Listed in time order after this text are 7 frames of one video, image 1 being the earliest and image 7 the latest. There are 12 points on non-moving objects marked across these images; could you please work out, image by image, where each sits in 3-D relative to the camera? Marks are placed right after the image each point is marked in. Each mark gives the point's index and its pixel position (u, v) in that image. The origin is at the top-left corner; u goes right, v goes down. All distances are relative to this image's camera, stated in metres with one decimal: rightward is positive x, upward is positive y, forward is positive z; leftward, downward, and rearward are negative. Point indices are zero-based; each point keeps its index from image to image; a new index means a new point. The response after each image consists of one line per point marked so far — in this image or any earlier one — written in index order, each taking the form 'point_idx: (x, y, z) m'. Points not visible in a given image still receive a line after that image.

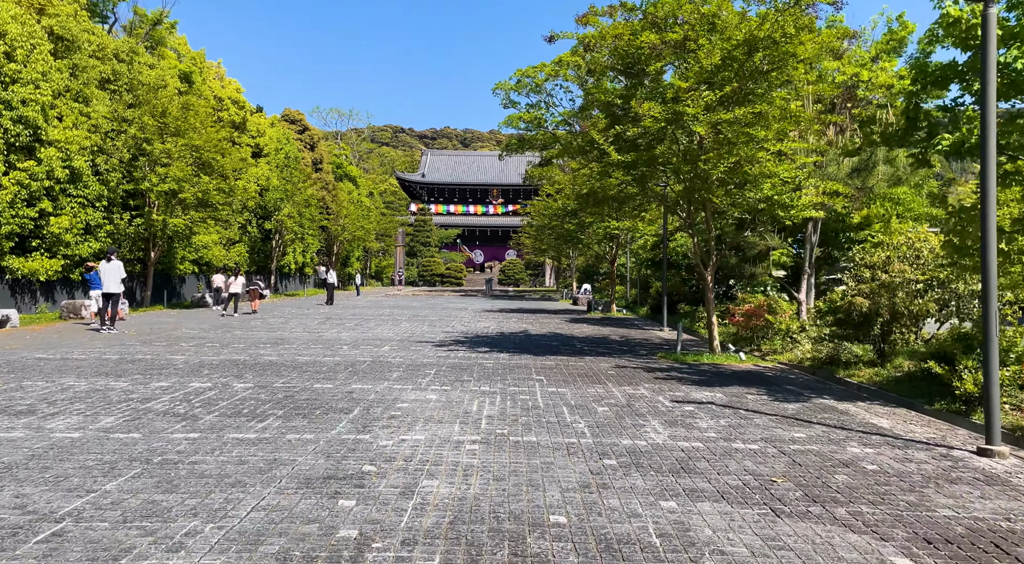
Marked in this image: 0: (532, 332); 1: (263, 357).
0: (+0.5, -1.2, +16.0) m
1: (-3.7, -1.1, +10.5) m
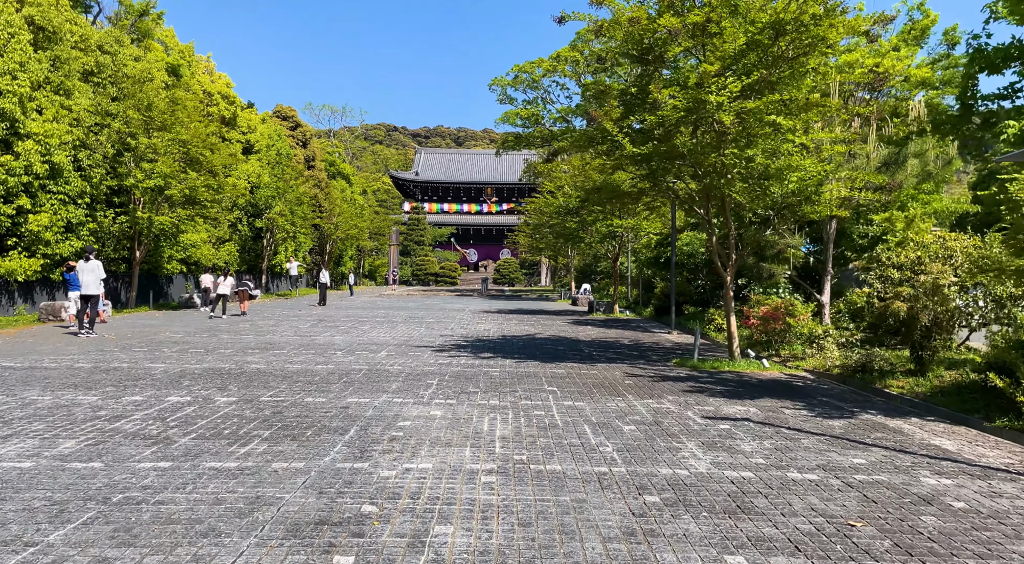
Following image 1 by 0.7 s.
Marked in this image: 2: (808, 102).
0: (+0.5, -1.2, +15.3) m
1: (-3.6, -1.2, +9.7) m
2: (+4.2, +2.5, +9.9) m
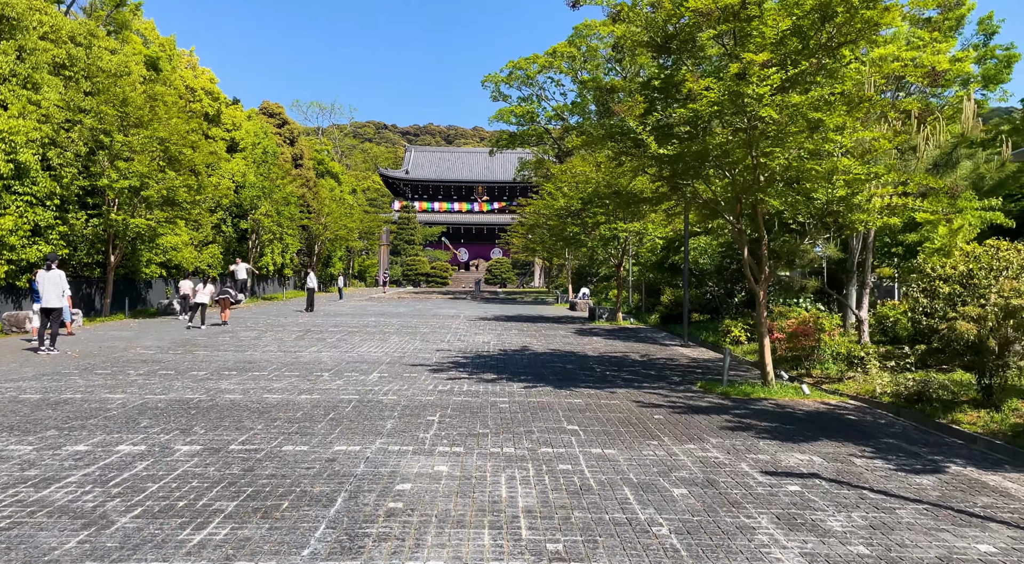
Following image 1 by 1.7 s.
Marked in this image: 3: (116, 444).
0: (+0.6, -1.4, +14.2) m
1: (-3.5, -1.4, +8.5) m
2: (+4.3, +2.3, +8.8) m
3: (-3.5, -1.4, +6.2) m
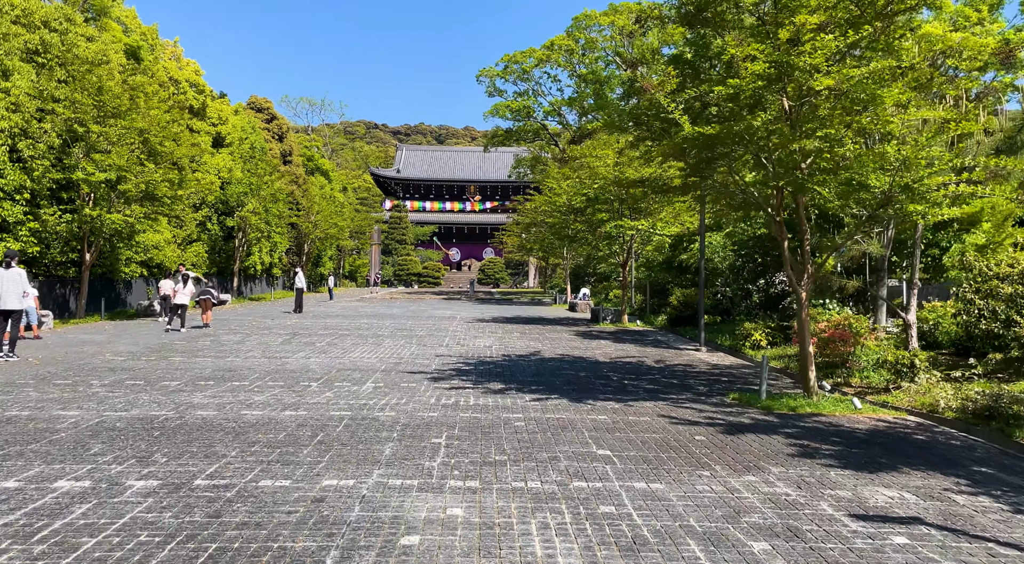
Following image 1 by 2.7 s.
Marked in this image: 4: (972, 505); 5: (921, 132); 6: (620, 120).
0: (+0.7, -1.4, +13.1) m
1: (-3.3, -1.4, +7.4) m
2: (+4.4, +2.3, +7.8) m
3: (-3.3, -1.4, +5.1) m
4: (+3.1, -1.5, +4.7) m
5: (+4.7, +1.7, +8.1) m
6: (+1.4, +2.1, +9.0) m
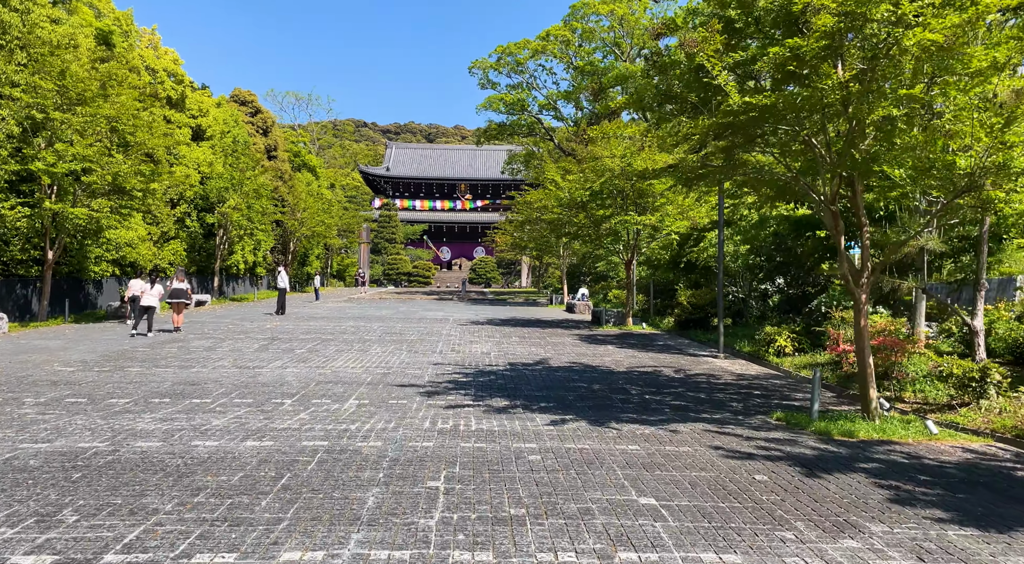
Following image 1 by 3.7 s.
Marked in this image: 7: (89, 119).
0: (+0.7, -1.4, +11.8) m
1: (-3.2, -1.4, +6.1) m
2: (+4.5, +2.3, +6.6) m
3: (-3.1, -1.4, +3.7) m
4: (+3.2, -1.5, +3.5) m
5: (+4.8, +1.7, +6.9) m
6: (+1.5, +2.1, +7.7) m
7: (-11.2, +4.3, +18.6) m
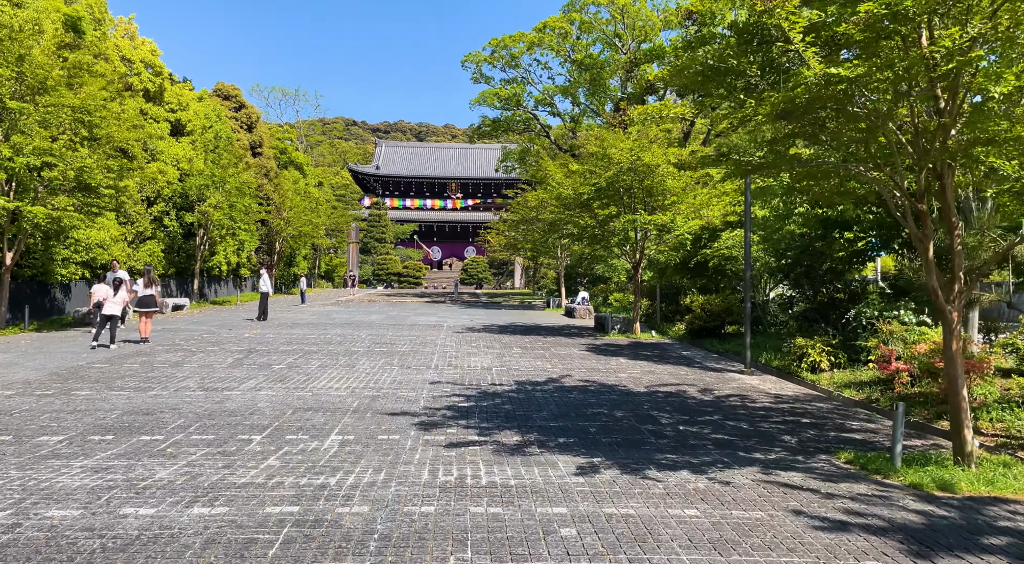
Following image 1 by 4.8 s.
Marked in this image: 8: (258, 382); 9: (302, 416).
0: (+0.8, -1.5, +10.5) m
1: (-3.1, -1.5, +4.7) m
2: (+4.7, +2.2, +5.3) m
3: (-3.0, -1.5, +2.3) m
4: (+3.4, -1.6, +2.2) m
5: (+4.9, +1.6, +5.6) m
6: (+1.6, +2.0, +6.4) m
7: (-11.2, +4.2, +17.1) m
8: (-3.6, -1.4, +10.0) m
9: (-2.4, -1.5, +7.9) m
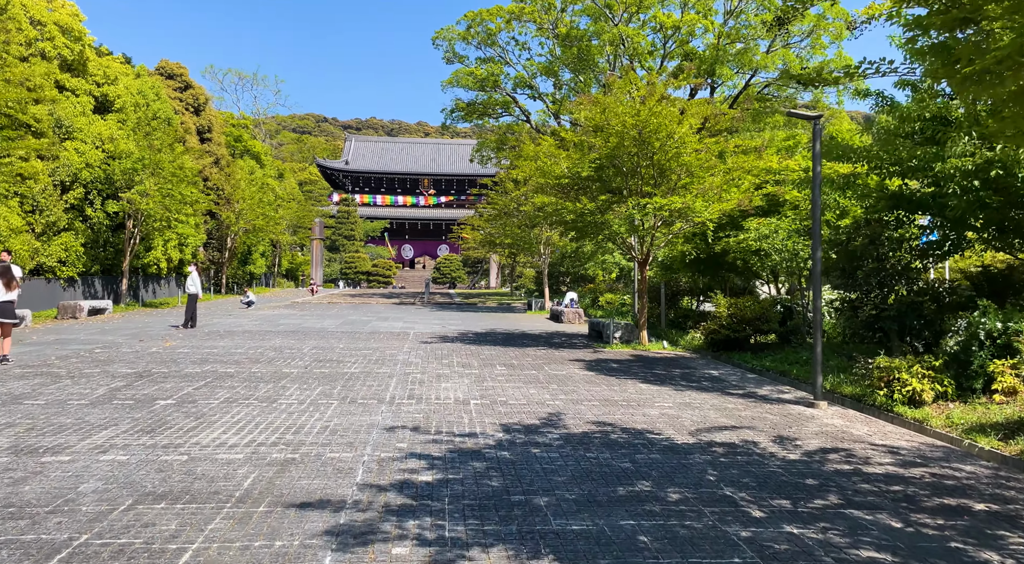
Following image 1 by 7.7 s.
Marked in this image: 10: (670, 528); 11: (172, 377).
0: (+0.6, -1.5, +7.2) m
1: (-3.0, -1.5, +1.3) m
2: (+4.8, +2.2, +2.2) m
3: (-2.8, -1.6, -1.1) m
4: (+3.6, -1.6, -1.0) m
5: (+5.0, +1.6, +2.5) m
6: (+1.6, +1.9, +3.1) m
7: (-11.6, +4.2, +13.4) m
8: (-3.7, -1.4, +6.6) m
9: (-2.4, -1.5, +4.6) m
10: (+1.0, -1.6, +4.6) m
11: (-4.7, -1.3, +9.9) m
